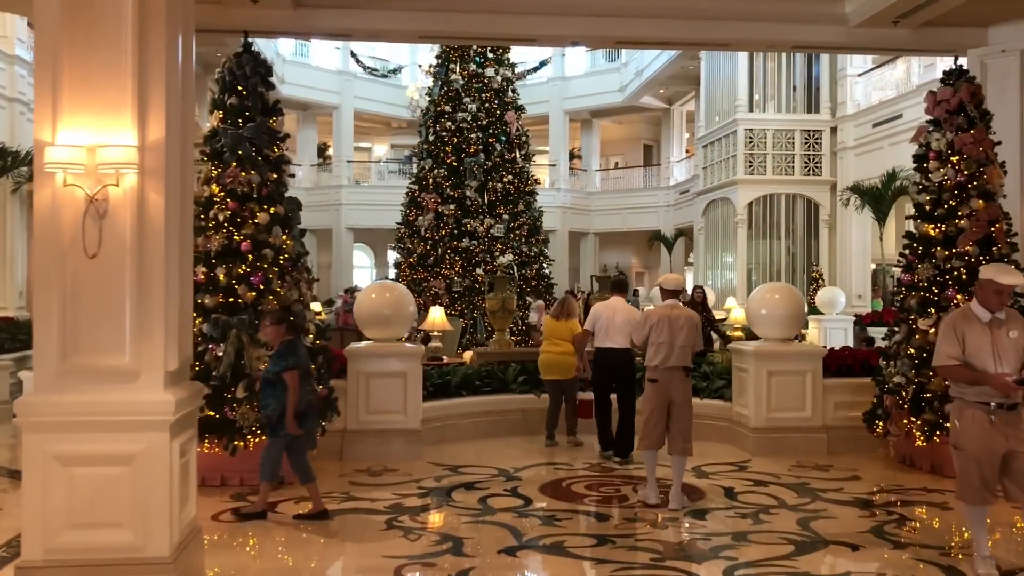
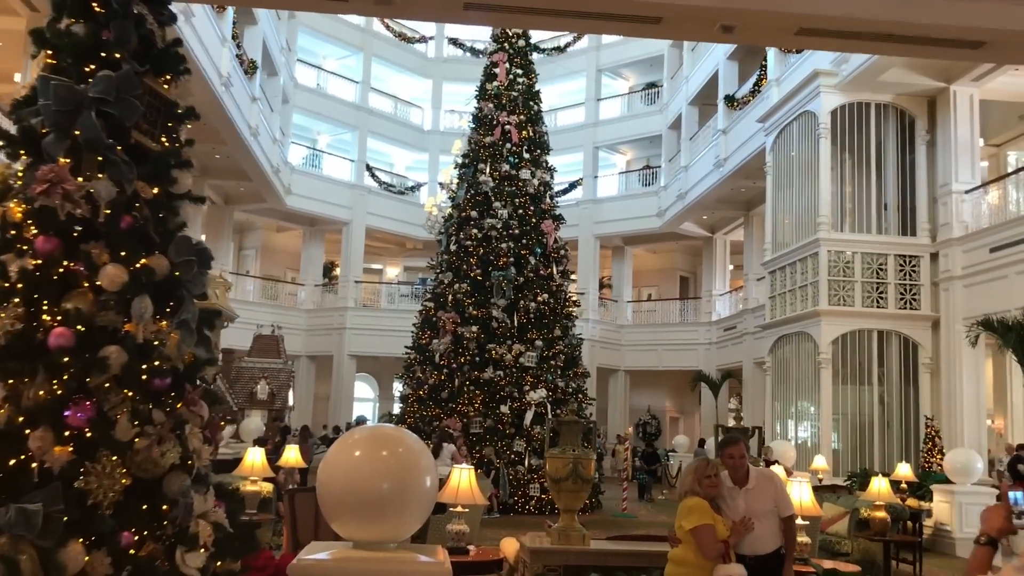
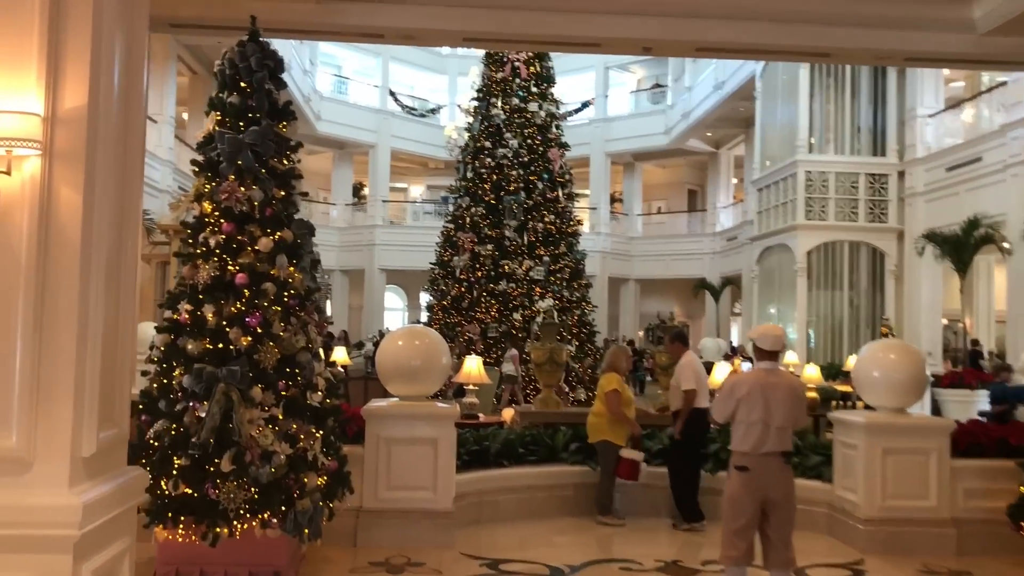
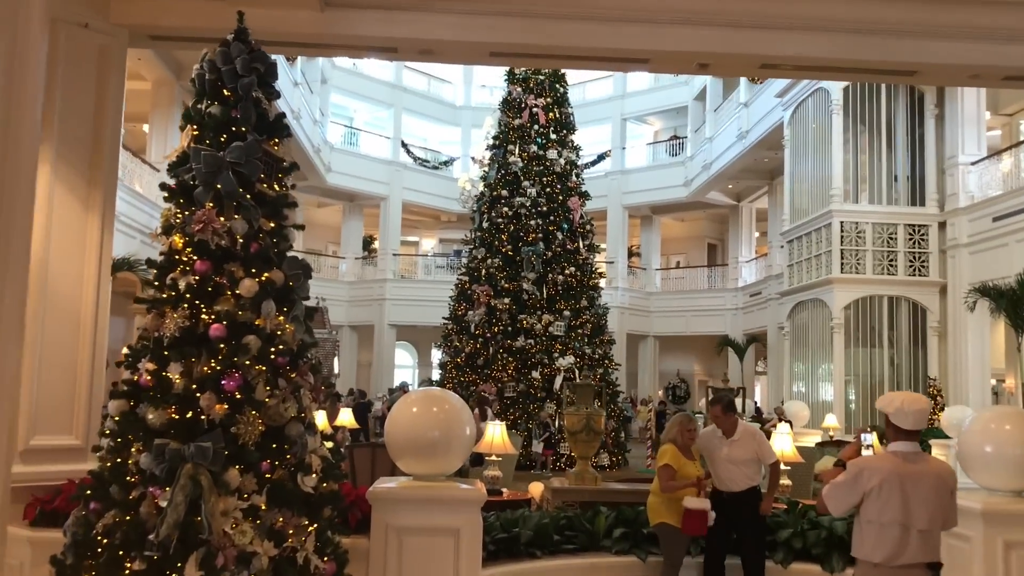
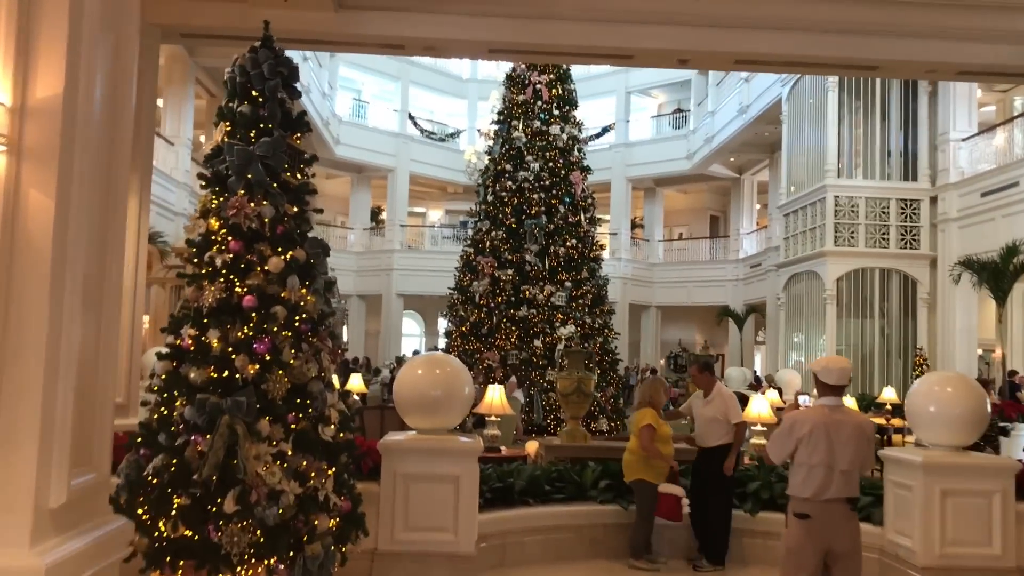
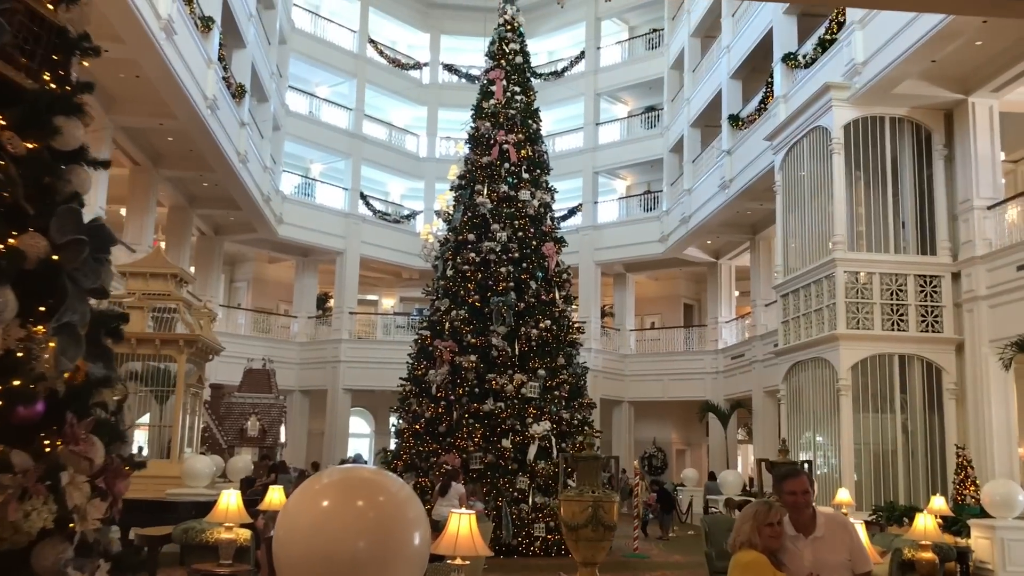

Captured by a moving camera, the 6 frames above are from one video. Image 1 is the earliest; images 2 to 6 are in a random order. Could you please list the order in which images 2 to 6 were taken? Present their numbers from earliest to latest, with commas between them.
3, 5, 4, 2, 6
